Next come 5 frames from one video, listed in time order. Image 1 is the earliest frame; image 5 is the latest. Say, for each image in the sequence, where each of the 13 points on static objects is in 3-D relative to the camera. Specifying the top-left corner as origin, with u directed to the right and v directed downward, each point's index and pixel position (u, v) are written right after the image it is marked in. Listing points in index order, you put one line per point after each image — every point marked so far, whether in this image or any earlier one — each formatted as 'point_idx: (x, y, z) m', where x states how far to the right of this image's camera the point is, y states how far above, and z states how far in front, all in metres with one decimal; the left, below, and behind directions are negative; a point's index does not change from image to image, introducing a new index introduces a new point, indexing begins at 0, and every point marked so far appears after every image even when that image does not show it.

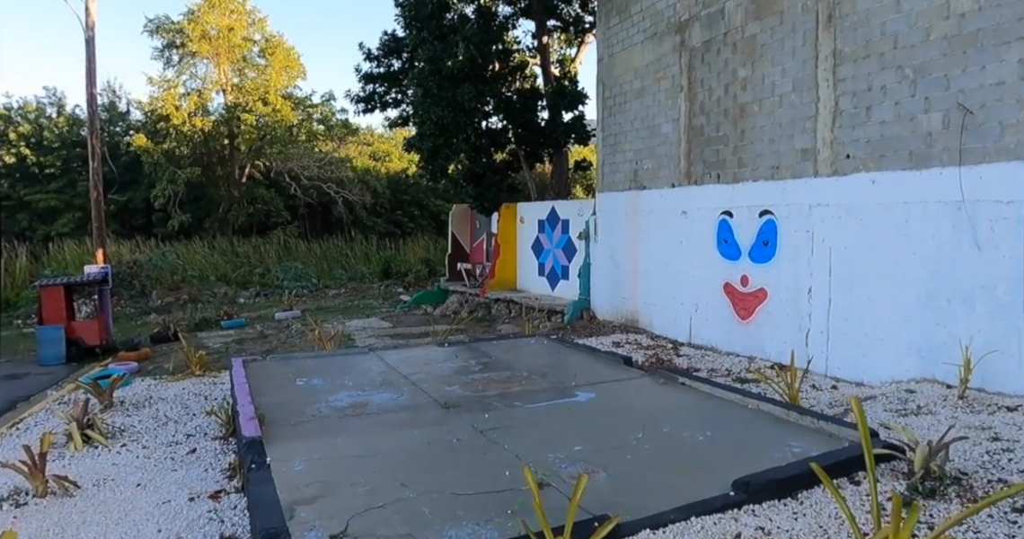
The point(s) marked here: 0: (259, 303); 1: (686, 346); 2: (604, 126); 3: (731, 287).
0: (-6.0, -0.8, +16.7) m
1: (+2.0, -0.8, +7.8) m
2: (+1.2, +1.9, +9.5) m
3: (+2.3, -0.2, +7.2) m
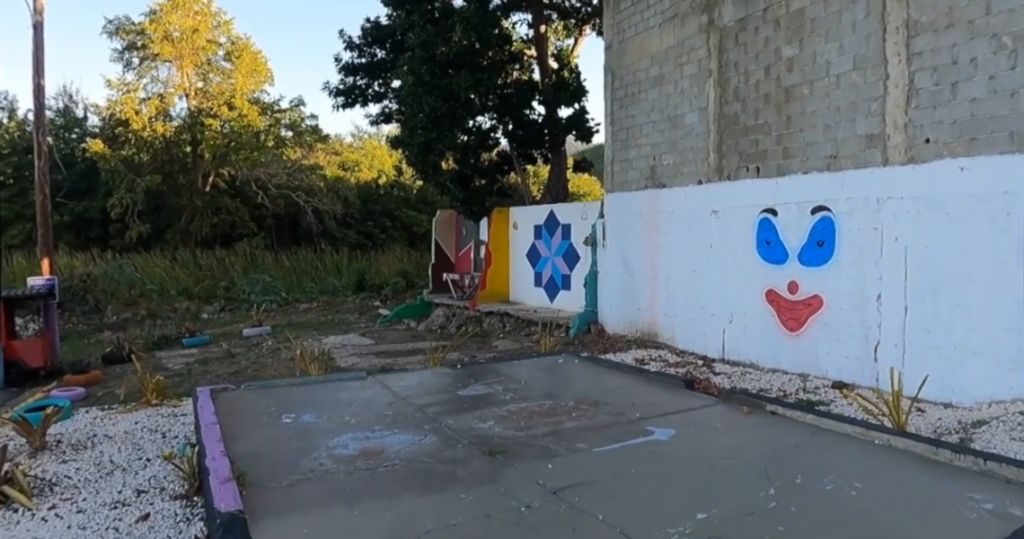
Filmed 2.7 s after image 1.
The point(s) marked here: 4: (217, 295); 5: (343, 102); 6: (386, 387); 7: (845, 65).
0: (-6.3, -1.1, +15.4) m
1: (+2.1, -0.9, +6.9) m
2: (+1.3, +1.8, +8.6) m
3: (+2.4, -0.2, +6.3) m
4: (-7.4, -0.6, +17.6) m
5: (-3.1, +3.1, +12.6) m
6: (-0.8, -0.7, +4.4) m
7: (+2.7, +1.7, +5.7) m
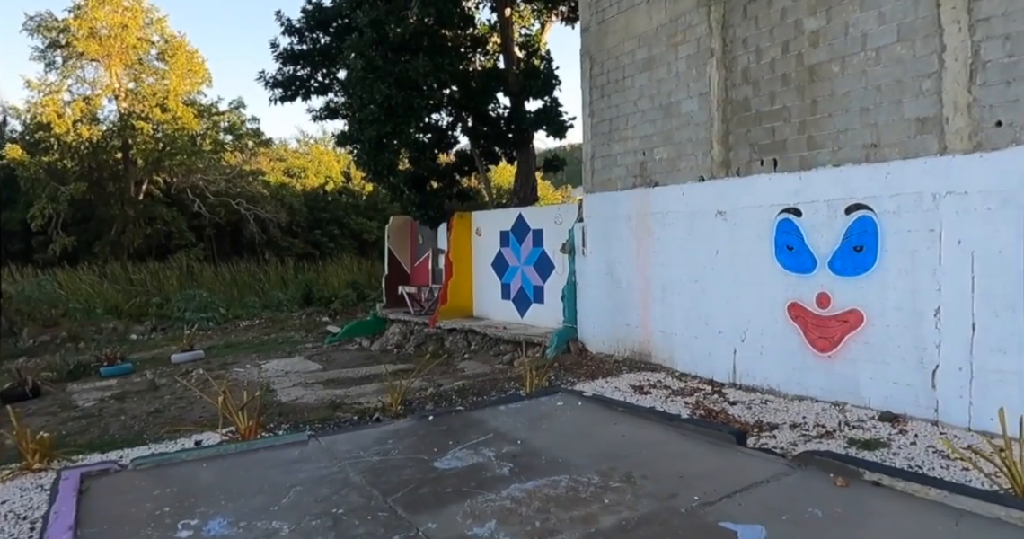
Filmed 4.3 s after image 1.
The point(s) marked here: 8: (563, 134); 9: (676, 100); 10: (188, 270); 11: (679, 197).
0: (-7.1, -1.4, +13.8) m
1: (+1.9, -1.0, +5.9) m
2: (+0.9, +1.7, +7.6) m
3: (+2.2, -0.3, +5.4) m
4: (-8.3, -1.0, +16.0) m
5: (-3.7, +2.8, +11.3) m
6: (-0.8, -0.9, +3.2) m
7: (+2.5, +1.6, +4.8) m
8: (+0.7, +1.9, +9.8) m
9: (+1.5, +1.6, +6.5) m
10: (-8.7, 0.0, +18.8) m
11: (+1.5, +0.7, +6.4) m
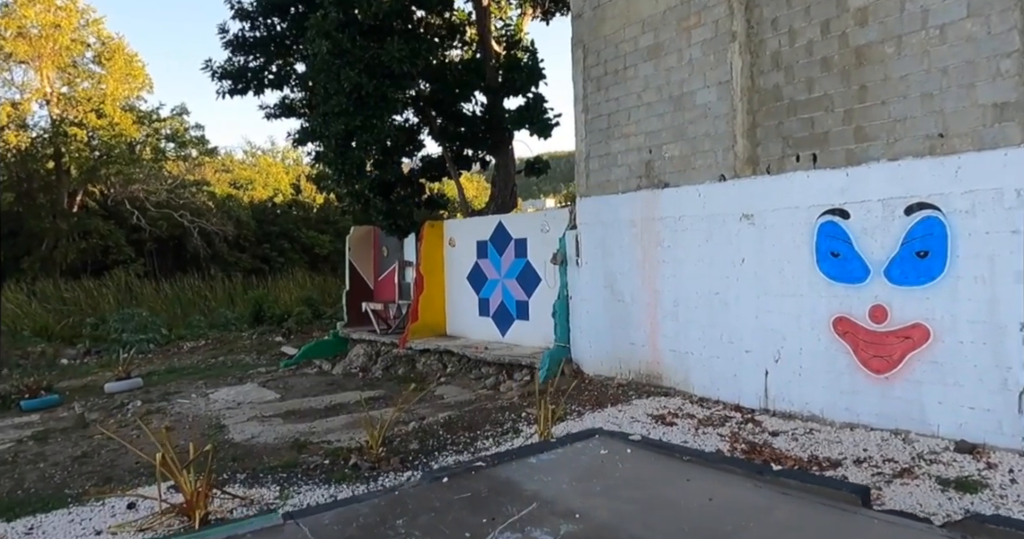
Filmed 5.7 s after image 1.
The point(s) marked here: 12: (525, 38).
0: (-7.6, -1.7, +12.4) m
1: (+1.9, -1.1, +5.2) m
2: (+0.8, +1.6, +6.8) m
3: (+2.3, -0.4, +4.7) m
4: (-9.0, -1.3, +14.5) m
5: (-4.1, +2.6, +10.2) m
6: (-0.6, -0.9, +2.3) m
7: (+2.6, +1.5, +4.1) m
8: (+0.4, +1.7, +9.1) m
9: (+1.5, +1.5, +5.7) m
10: (-9.6, -0.4, +17.3) m
11: (+1.5, +0.6, +5.7) m
12: (+0.1, +3.2, +9.9) m
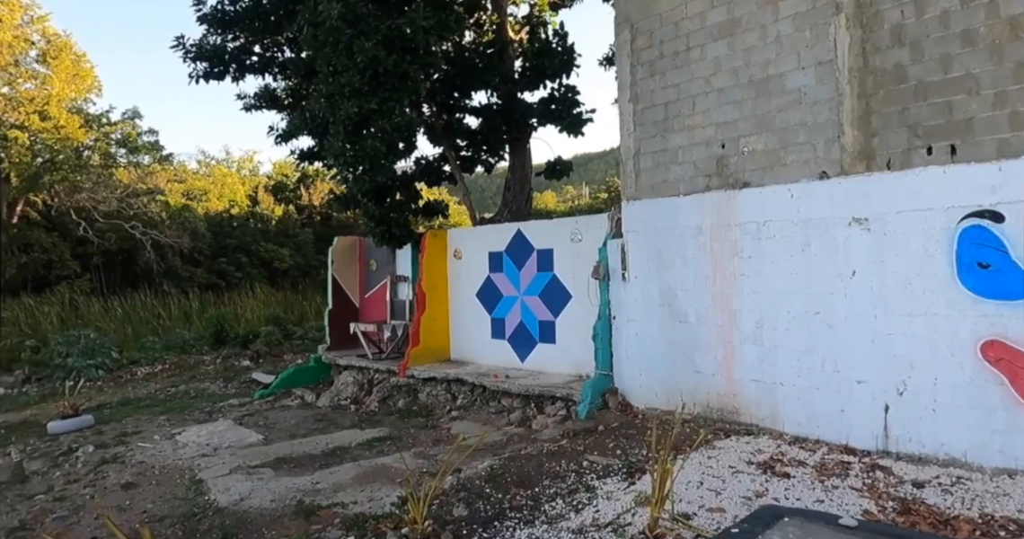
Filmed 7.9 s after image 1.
0: (-7.6, -2.0, +10.9) m
1: (+2.3, -1.2, +4.3) m
2: (+1.1, +1.5, +5.9) m
3: (+2.7, -0.5, +3.8) m
4: (-9.1, -1.7, +12.9) m
5: (-4.0, +2.4, +9.0) m
6: (0.0, -1.0, +1.3) m
7: (+3.1, +1.5, +3.3) m
8: (+0.6, +1.6, +8.1) m
9: (+1.8, +1.4, +4.8) m
10: (-9.9, -0.8, +15.6) m
11: (+1.9, +0.5, +4.8) m
12: (+0.2, +3.0, +8.9) m
